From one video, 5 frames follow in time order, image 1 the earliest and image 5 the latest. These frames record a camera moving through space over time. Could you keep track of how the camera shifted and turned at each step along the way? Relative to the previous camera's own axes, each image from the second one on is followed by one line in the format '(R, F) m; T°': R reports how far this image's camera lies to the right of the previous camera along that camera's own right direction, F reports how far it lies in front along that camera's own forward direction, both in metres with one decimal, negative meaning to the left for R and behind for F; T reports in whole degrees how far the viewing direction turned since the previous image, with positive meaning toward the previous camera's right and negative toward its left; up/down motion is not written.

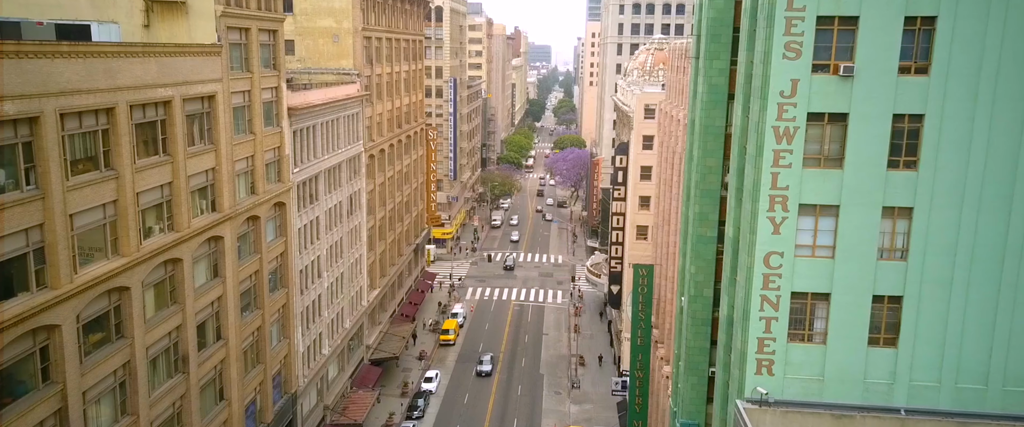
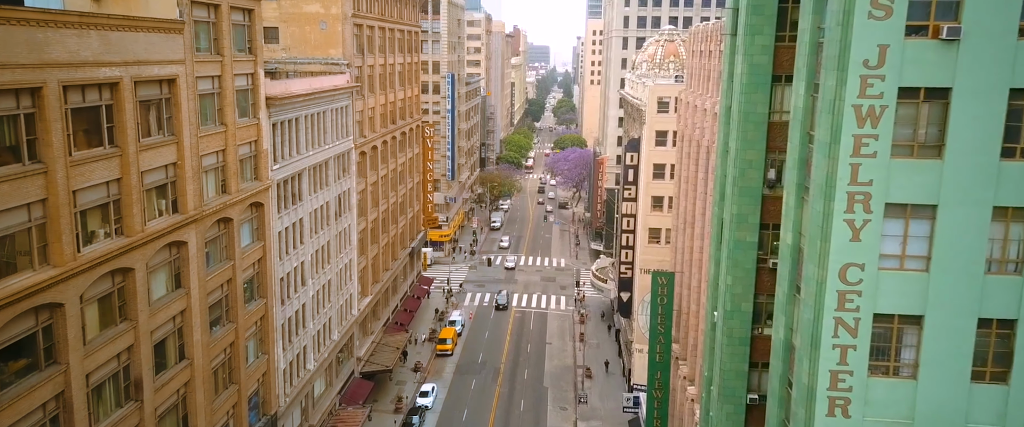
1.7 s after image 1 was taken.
(-0.3, +4.8) m; 0°
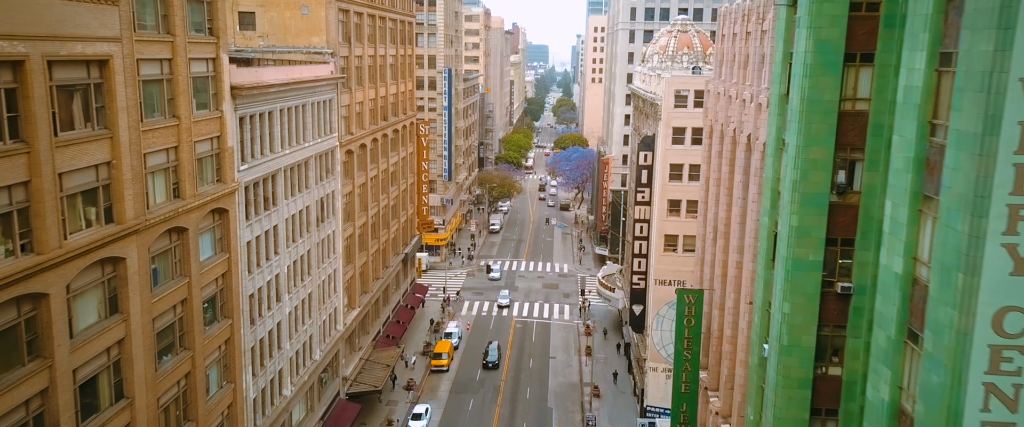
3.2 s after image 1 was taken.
(-0.2, +5.7) m; 0°
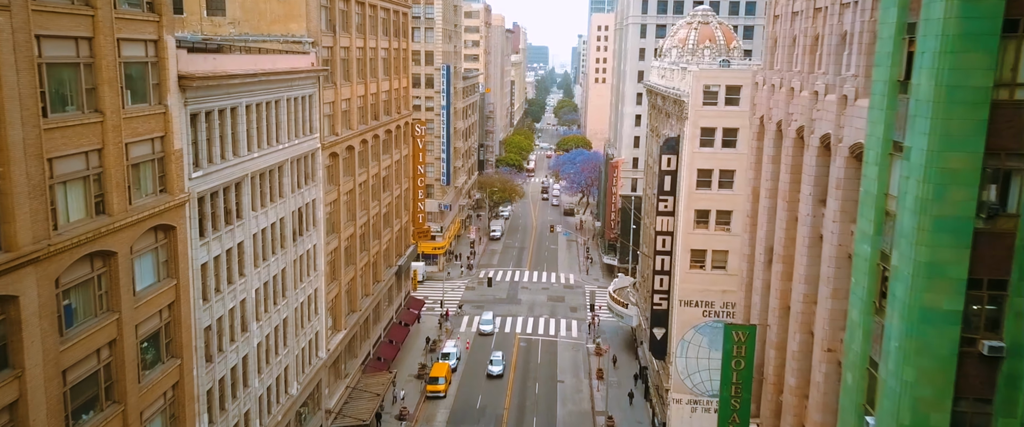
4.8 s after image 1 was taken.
(-0.4, +6.6) m; 0°
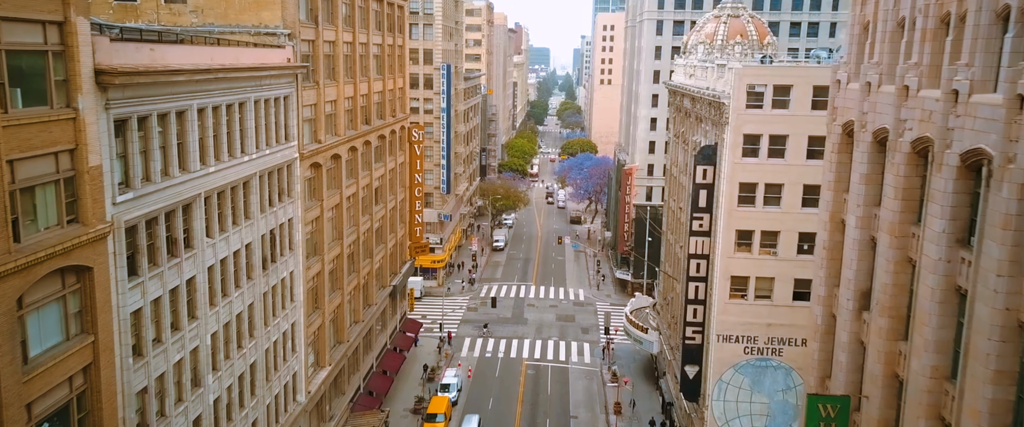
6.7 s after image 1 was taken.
(-0.5, +7.0) m; 0°
